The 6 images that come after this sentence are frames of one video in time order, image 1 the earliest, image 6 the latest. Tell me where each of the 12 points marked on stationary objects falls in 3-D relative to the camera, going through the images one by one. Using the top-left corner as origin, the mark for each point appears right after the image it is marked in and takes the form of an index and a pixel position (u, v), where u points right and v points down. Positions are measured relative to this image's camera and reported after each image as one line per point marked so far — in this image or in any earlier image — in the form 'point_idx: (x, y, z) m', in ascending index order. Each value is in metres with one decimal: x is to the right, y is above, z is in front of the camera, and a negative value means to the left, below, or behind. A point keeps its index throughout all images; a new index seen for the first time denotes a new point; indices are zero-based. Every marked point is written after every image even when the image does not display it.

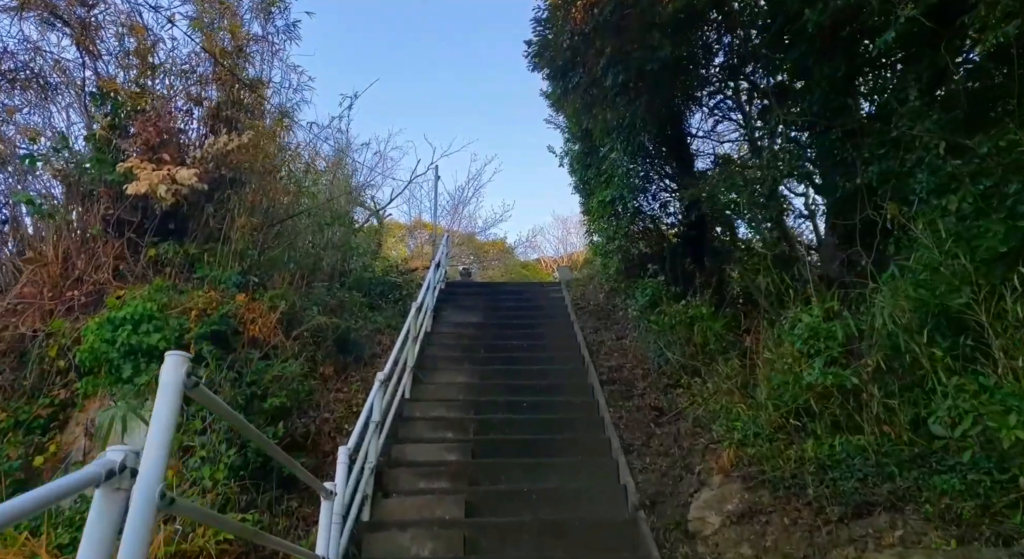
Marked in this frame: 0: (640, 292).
0: (+1.5, -0.2, +7.2) m
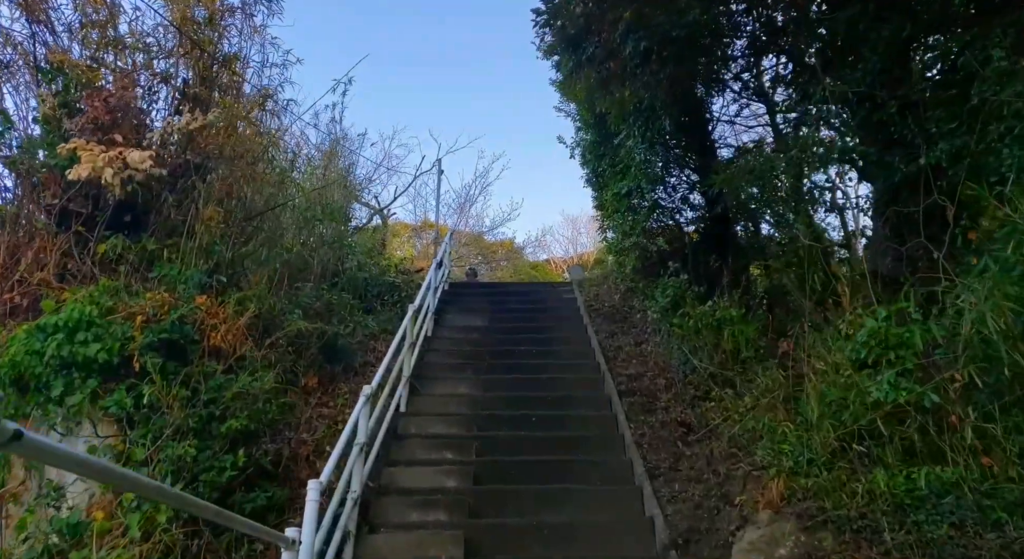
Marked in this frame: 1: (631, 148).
0: (+1.5, -0.1, +6.6) m
1: (+1.2, +1.4, +6.7) m
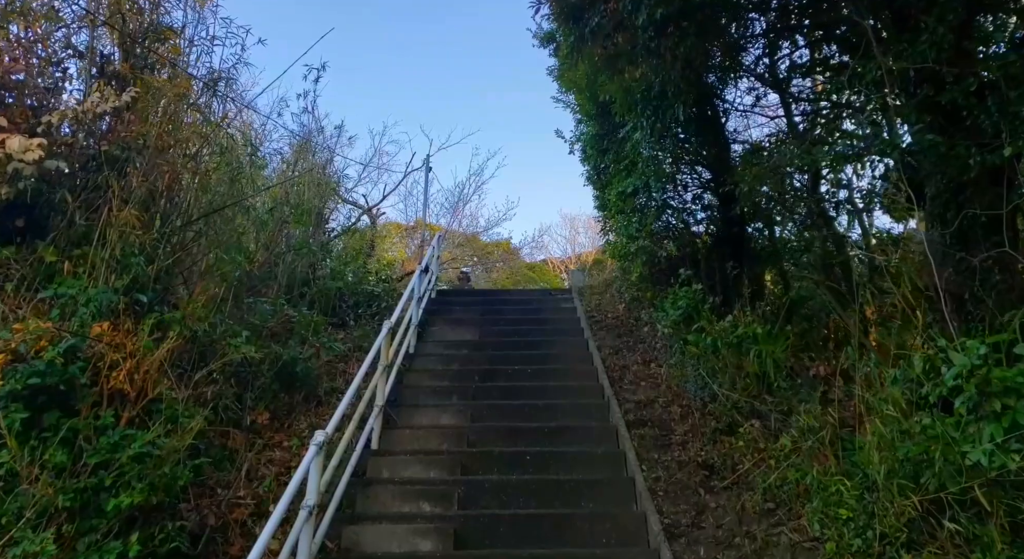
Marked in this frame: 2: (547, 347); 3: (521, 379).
0: (+1.5, -0.2, +5.8) m
1: (+1.2, +1.3, +6.0) m
2: (+0.3, -0.6, +6.0) m
3: (+0.1, -0.8, +5.3) m
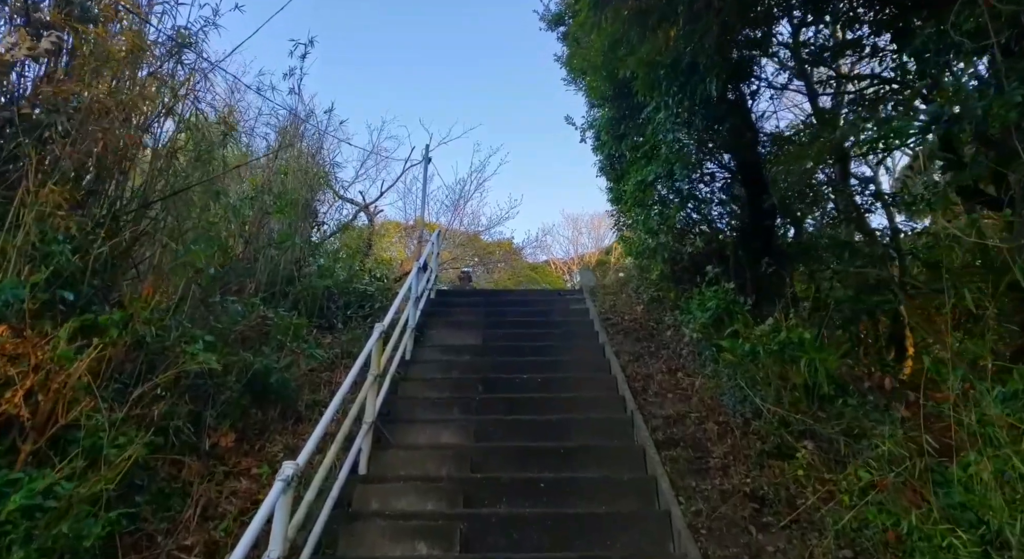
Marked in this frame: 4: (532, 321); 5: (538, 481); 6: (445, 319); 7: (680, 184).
0: (+1.5, -0.2, +5.2) m
1: (+1.2, +1.3, +5.4) m
2: (+0.4, -0.6, +5.4) m
3: (+0.1, -0.8, +4.7) m
4: (+0.2, -0.4, +6.1) m
5: (+0.1, -1.1, +3.5) m
6: (-0.6, -0.4, +6.1) m
7: (+1.5, +0.8, +5.6) m
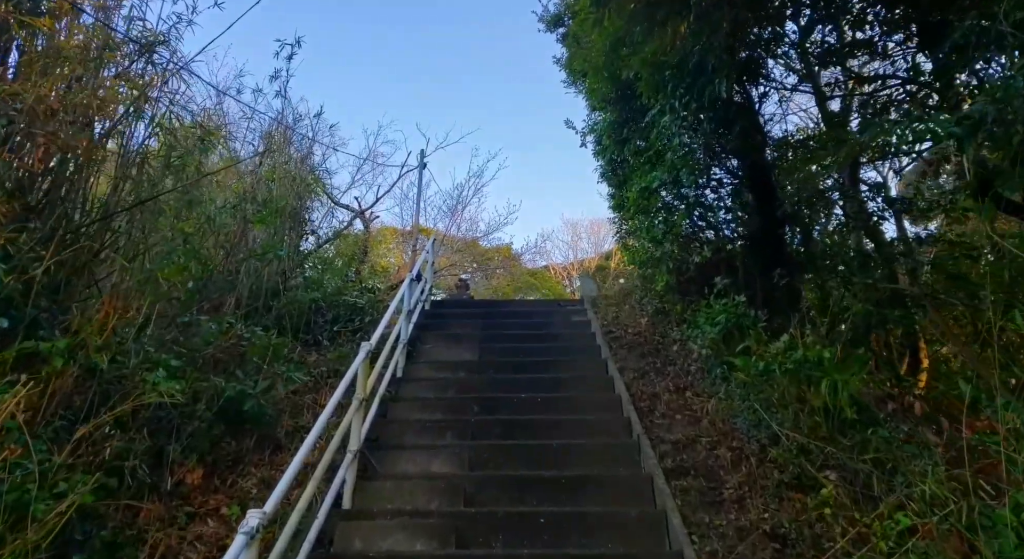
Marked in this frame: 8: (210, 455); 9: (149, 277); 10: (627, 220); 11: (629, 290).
0: (+1.5, -0.3, +4.9) m
1: (+1.2, +1.2, +5.1) m
2: (+0.4, -0.7, +5.1) m
3: (+0.1, -0.9, +4.4) m
4: (+0.2, -0.5, +5.9) m
5: (+0.1, -1.2, +3.2) m
6: (-0.7, -0.5, +5.8) m
7: (+1.5, +0.7, +5.3) m
8: (-1.4, -0.8, +3.0) m
9: (-1.7, 0.0, +3.1) m
10: (+1.2, +0.6, +6.4) m
11: (+1.2, -0.1, +6.7) m
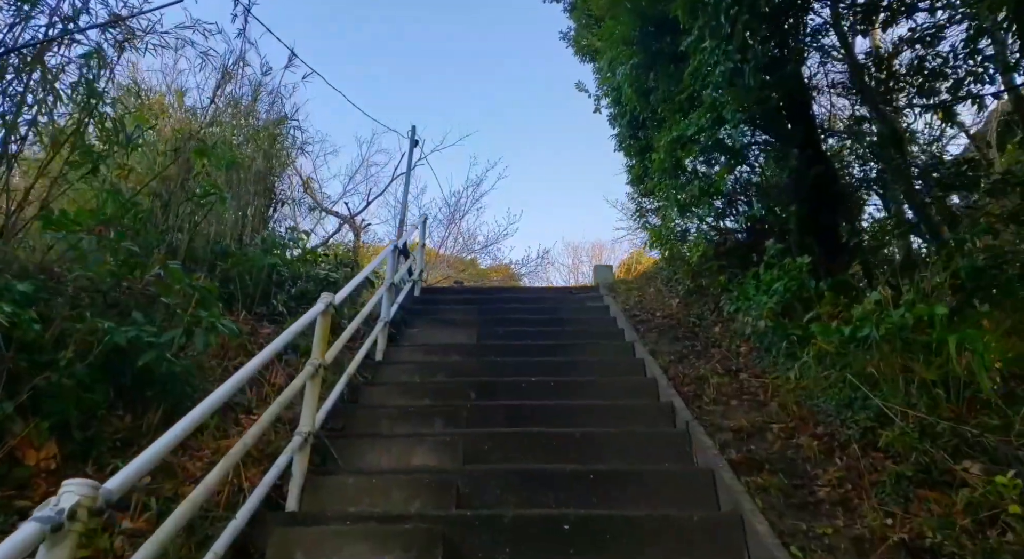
0: (+1.6, -0.1, +4.0) m
1: (+1.2, +1.4, +4.2) m
2: (+0.4, -0.5, +4.1) m
3: (+0.2, -0.6, +3.5) m
4: (+0.2, -0.3, +4.9) m
5: (+0.2, -0.9, +2.2) m
6: (-0.6, -0.3, +4.9) m
7: (+1.5, +1.0, +4.4) m
8: (-1.4, -0.5, +2.0) m
9: (-1.7, +0.4, +2.2) m
10: (+1.2, +0.8, +5.5) m
11: (+1.3, 0.0, +5.8) m
